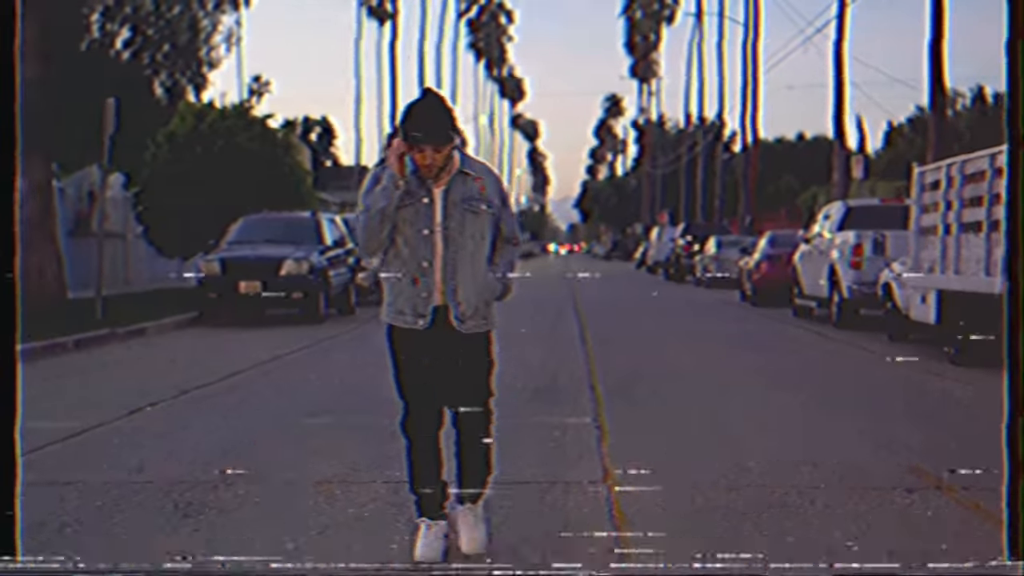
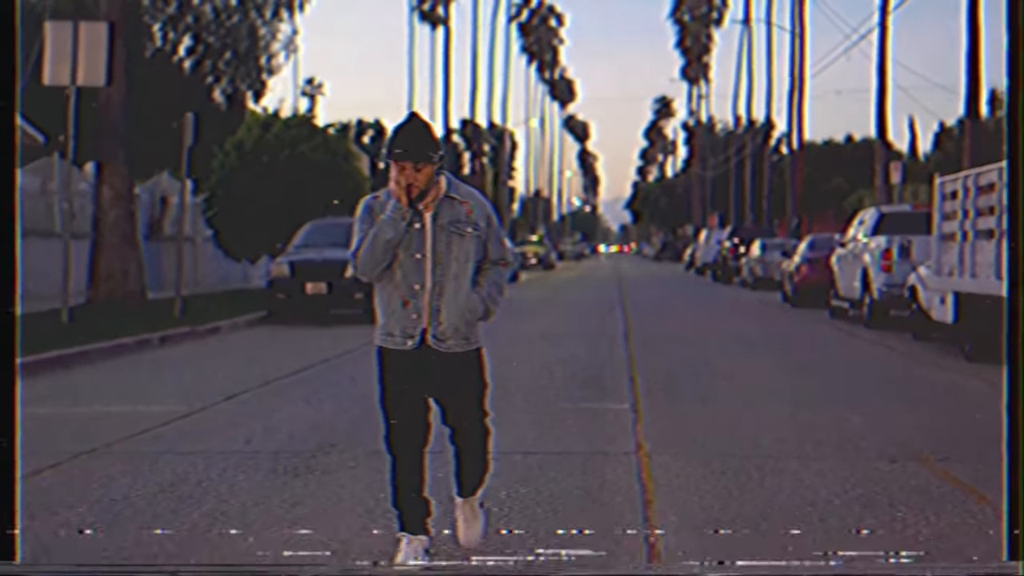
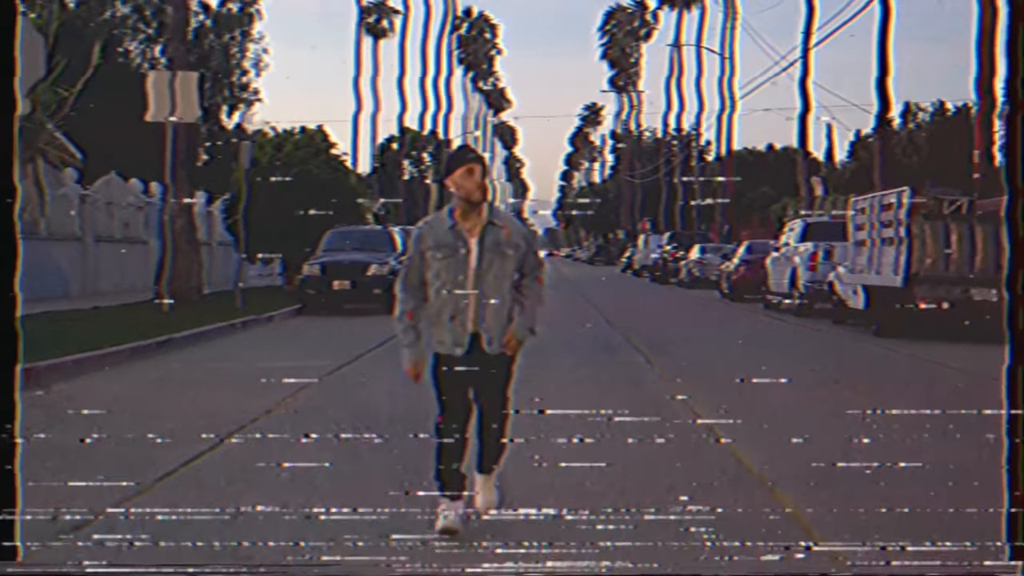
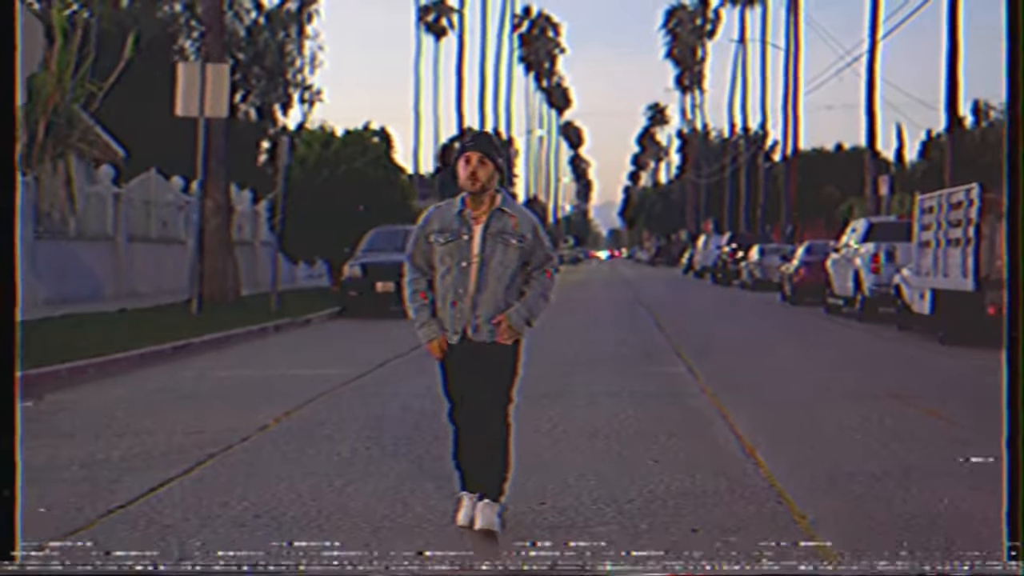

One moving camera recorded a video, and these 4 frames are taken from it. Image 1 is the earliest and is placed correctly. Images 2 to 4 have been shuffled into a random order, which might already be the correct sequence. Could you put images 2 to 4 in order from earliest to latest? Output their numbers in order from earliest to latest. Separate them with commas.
2, 4, 3
